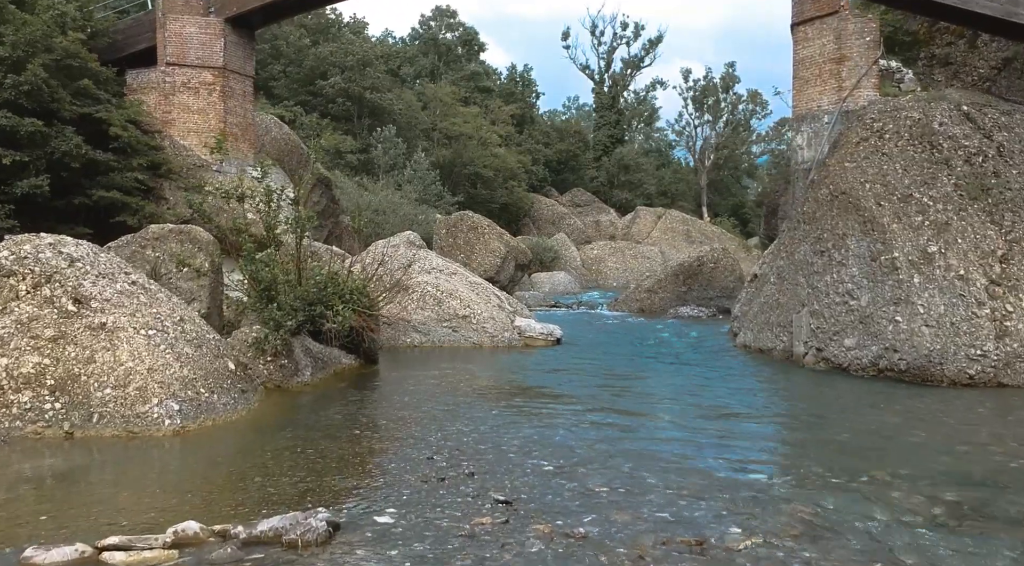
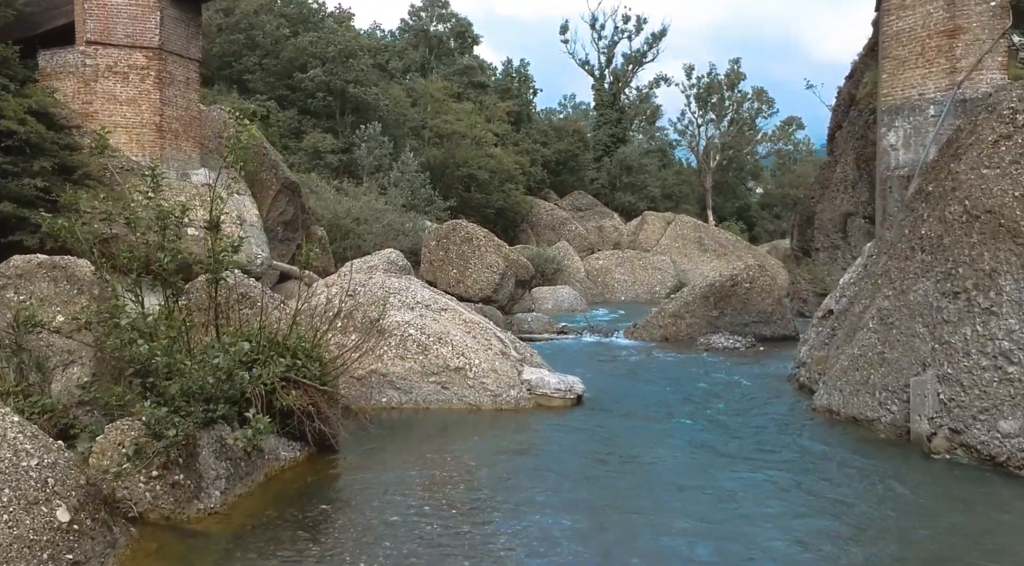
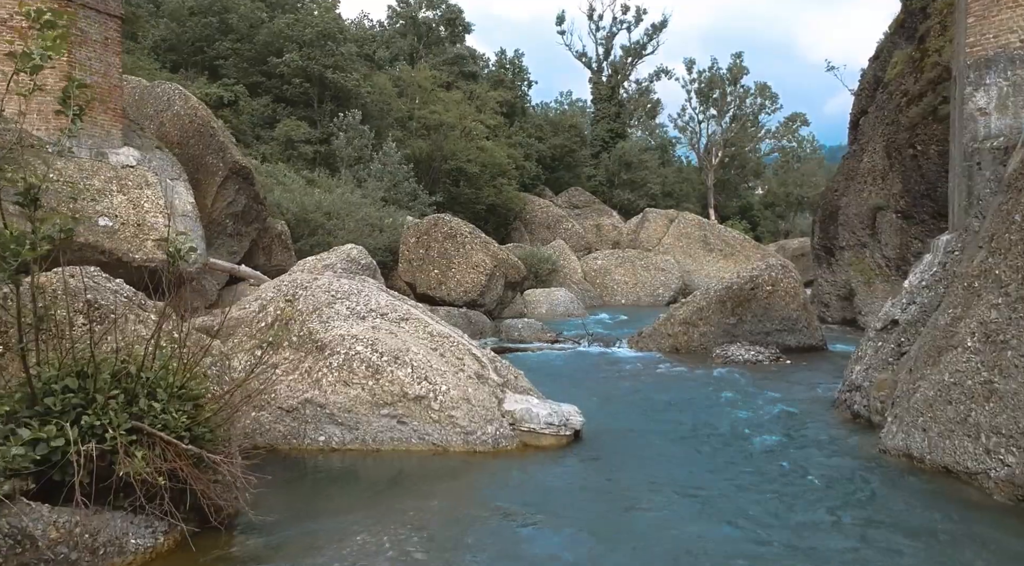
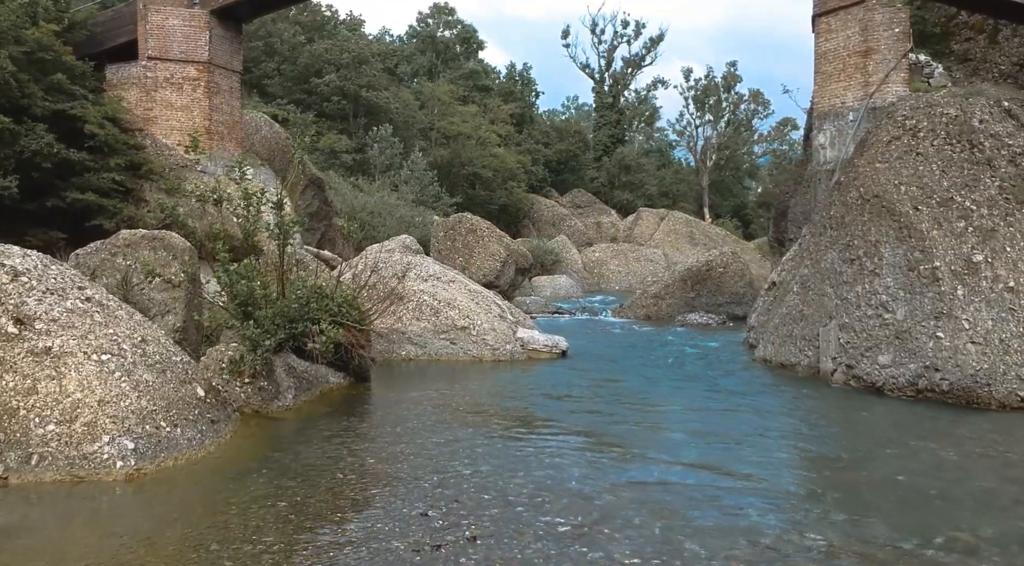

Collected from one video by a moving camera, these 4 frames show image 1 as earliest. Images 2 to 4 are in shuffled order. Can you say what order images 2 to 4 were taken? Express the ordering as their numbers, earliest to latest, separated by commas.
4, 2, 3
